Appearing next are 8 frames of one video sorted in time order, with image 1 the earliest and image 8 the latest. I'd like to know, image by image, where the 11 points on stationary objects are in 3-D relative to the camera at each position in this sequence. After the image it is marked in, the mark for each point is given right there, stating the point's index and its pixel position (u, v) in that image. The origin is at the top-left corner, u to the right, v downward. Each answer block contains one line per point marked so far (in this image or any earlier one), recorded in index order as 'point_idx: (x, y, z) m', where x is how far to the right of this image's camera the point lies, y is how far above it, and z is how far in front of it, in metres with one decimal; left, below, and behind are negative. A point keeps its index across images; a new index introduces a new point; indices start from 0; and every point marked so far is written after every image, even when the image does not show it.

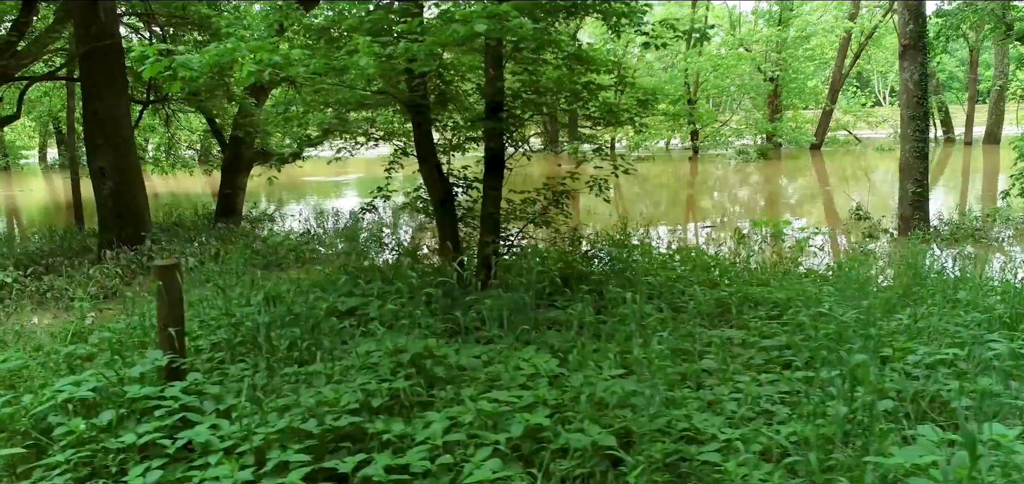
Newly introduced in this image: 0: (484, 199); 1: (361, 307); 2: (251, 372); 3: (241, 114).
0: (-0.2, +0.3, +6.0) m
1: (-0.9, -0.4, +4.6) m
2: (-1.2, -0.6, +3.6) m
3: (-5.0, +2.4, +14.1) m
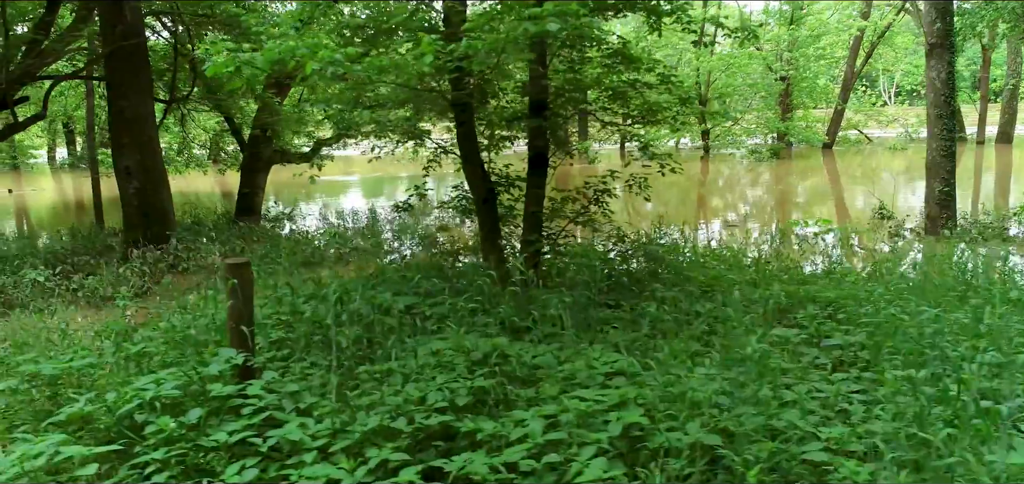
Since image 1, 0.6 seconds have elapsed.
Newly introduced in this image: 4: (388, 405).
0: (+0.1, +0.4, +6.0) m
1: (-0.6, -0.4, +4.6) m
2: (-0.9, -0.6, +3.6) m
3: (-4.7, +2.4, +14.1) m
4: (-0.5, -0.6, +2.9) m
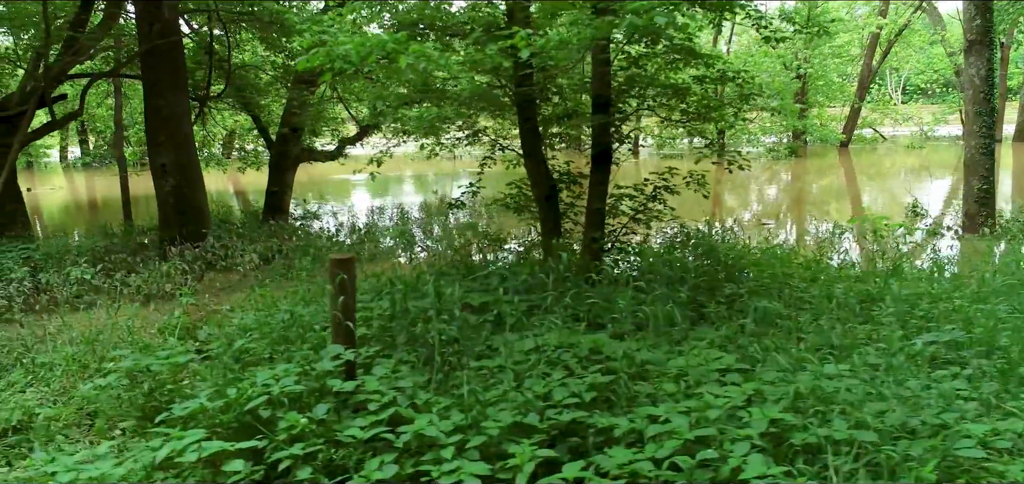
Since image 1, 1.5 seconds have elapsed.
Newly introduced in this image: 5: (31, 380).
0: (+0.6, +0.4, +6.0) m
1: (-0.1, -0.4, +4.6) m
2: (-0.4, -0.6, +3.6) m
3: (-4.1, +2.5, +14.1) m
4: (0.0, -0.6, +2.9) m
5: (-3.3, -0.9, +5.2) m
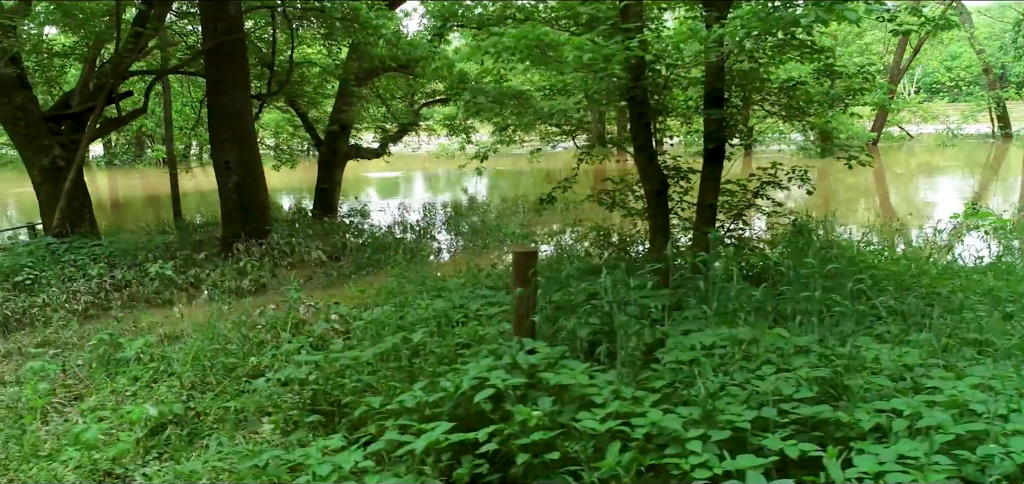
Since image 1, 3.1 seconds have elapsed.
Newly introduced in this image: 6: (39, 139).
0: (+1.5, +0.4, +5.9) m
1: (+0.8, -0.3, +4.5) m
2: (+0.4, -0.6, +3.5) m
3: (-3.2, +2.5, +14.1) m
4: (+0.8, -0.6, +2.8) m
5: (-2.4, -0.9, +5.2) m
6: (-6.3, +1.4, +10.1) m
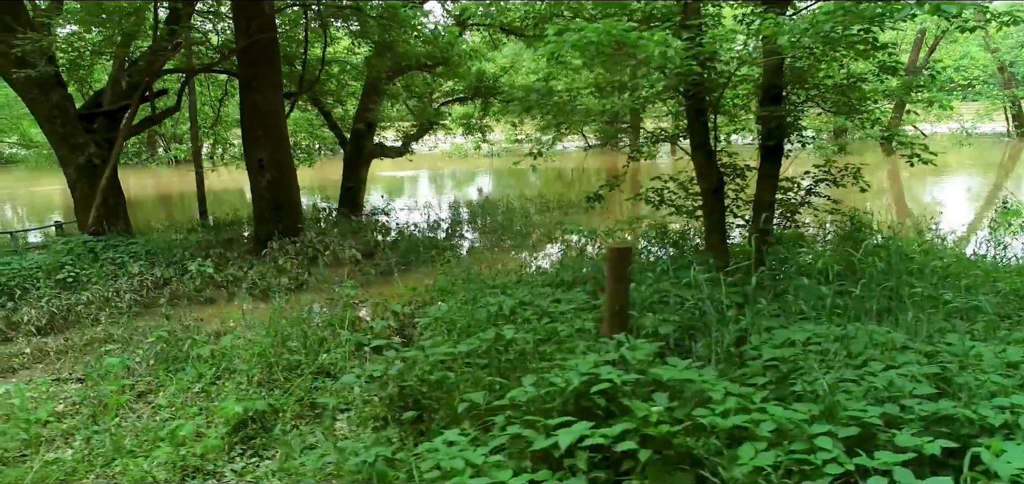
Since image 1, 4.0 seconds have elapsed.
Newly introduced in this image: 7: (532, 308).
0: (+1.9, +0.4, +5.9) m
1: (+1.2, -0.3, +4.5) m
2: (+0.9, -0.5, +3.5) m
3: (-2.7, +2.5, +14.1) m
4: (+1.3, -0.6, +2.8) m
5: (-2.0, -0.9, +5.2) m
6: (-5.8, +1.4, +10.1) m
7: (+0.1, -0.4, +4.7) m
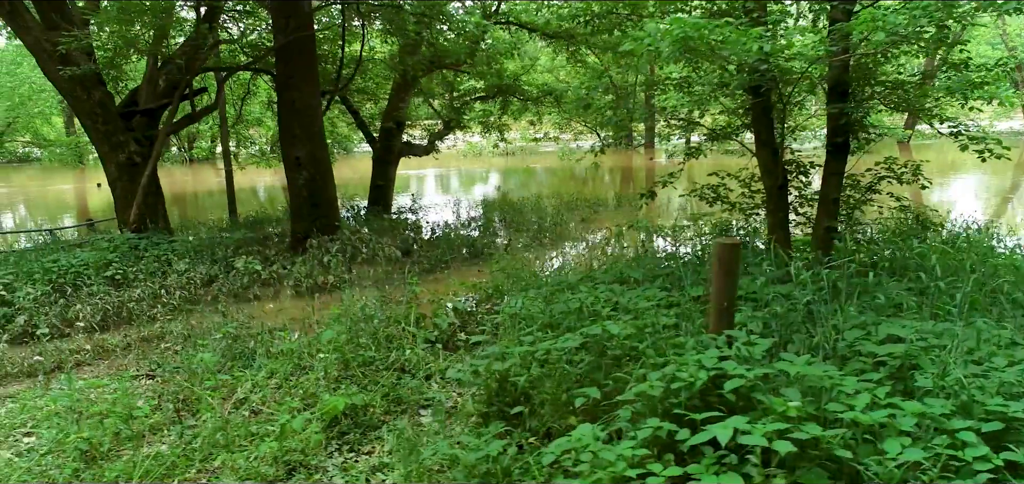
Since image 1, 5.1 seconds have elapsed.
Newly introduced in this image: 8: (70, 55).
0: (+2.4, +0.5, +5.9) m
1: (+1.7, -0.3, +4.5) m
2: (+1.3, -0.5, +3.5) m
3: (-2.1, +2.6, +14.1) m
4: (+1.7, -0.5, +2.8) m
5: (-1.5, -0.9, +5.2) m
6: (-5.3, +1.4, +10.2) m
7: (+0.6, -0.4, +4.7) m
8: (-5.6, +2.4, +9.7) m
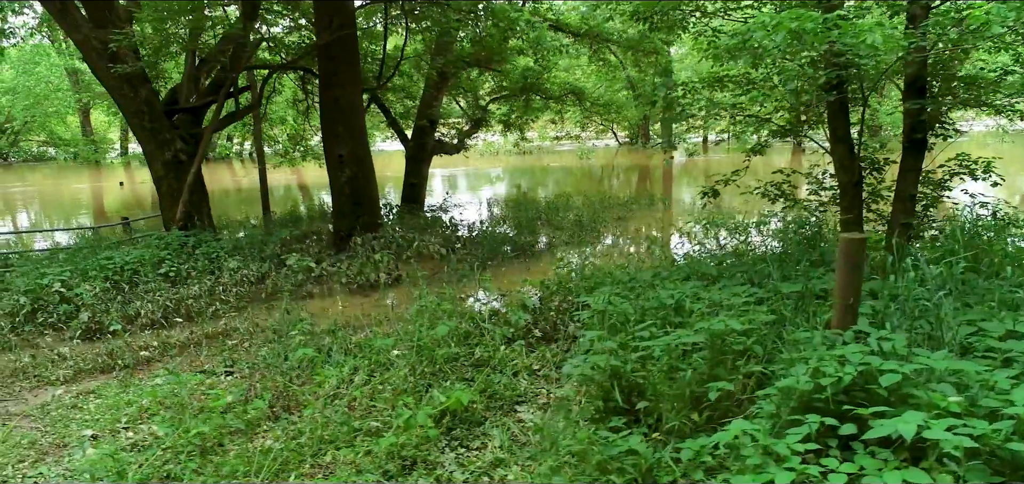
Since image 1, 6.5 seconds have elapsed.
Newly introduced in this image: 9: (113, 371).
0: (+3.0, +0.5, +5.8) m
1: (+2.2, -0.3, +4.5) m
2: (+1.9, -0.5, +3.5) m
3: (-1.5, +2.6, +14.1) m
4: (+2.3, -0.5, +2.8) m
5: (-0.9, -0.8, +5.2) m
6: (-4.7, +1.5, +10.2) m
7: (+1.2, -0.4, +4.7) m
8: (-5.0, +2.4, +9.7) m
9: (-3.1, -1.0, +5.9) m
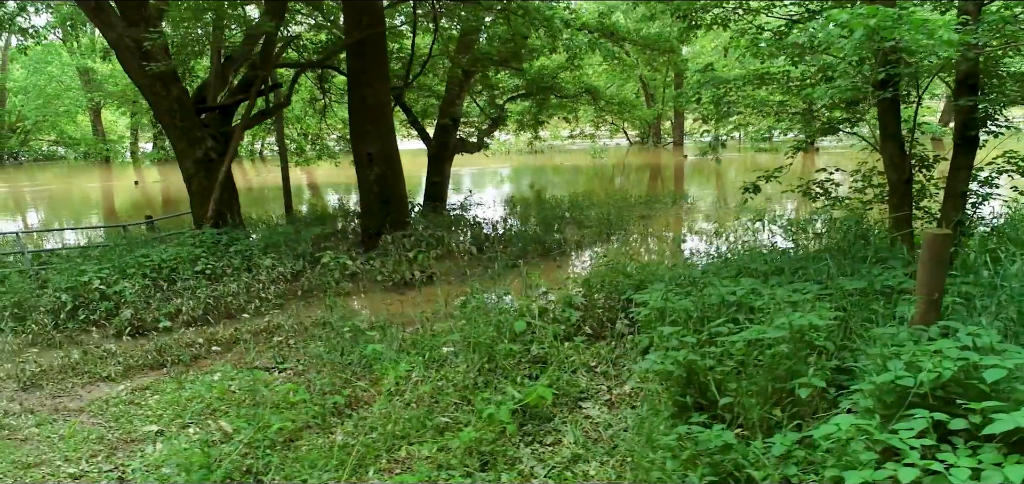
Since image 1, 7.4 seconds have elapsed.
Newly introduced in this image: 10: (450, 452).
0: (+3.4, +0.5, +5.8) m
1: (+2.6, -0.2, +4.4) m
2: (+2.3, -0.5, +3.5) m
3: (-1.1, +2.6, +14.1) m
4: (+2.7, -0.5, +2.8) m
5: (-0.5, -0.8, +5.2) m
6: (-4.3, +1.5, +10.2) m
7: (+1.6, -0.3, +4.7) m
8: (-4.6, +2.4, +9.7) m
9: (-2.7, -1.0, +5.9) m
10: (-0.3, -1.0, +3.6) m
